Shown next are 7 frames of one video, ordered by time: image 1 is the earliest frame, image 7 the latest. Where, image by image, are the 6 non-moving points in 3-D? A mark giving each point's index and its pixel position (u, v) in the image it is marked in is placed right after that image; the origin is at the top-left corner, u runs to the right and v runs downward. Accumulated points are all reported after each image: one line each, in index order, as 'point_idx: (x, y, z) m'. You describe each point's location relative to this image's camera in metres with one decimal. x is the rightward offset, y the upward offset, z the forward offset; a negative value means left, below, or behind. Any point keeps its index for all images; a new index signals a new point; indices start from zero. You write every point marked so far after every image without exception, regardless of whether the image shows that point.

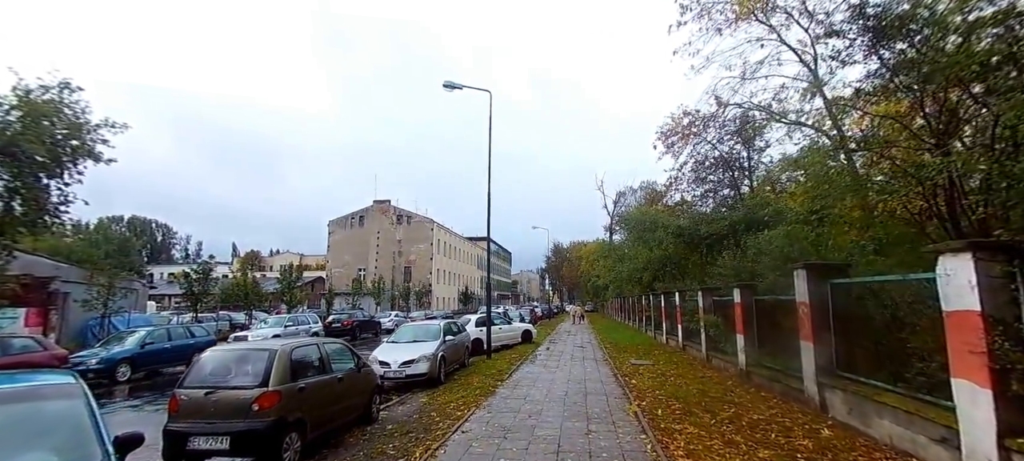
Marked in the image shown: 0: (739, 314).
0: (+5.4, -2.0, +9.9) m
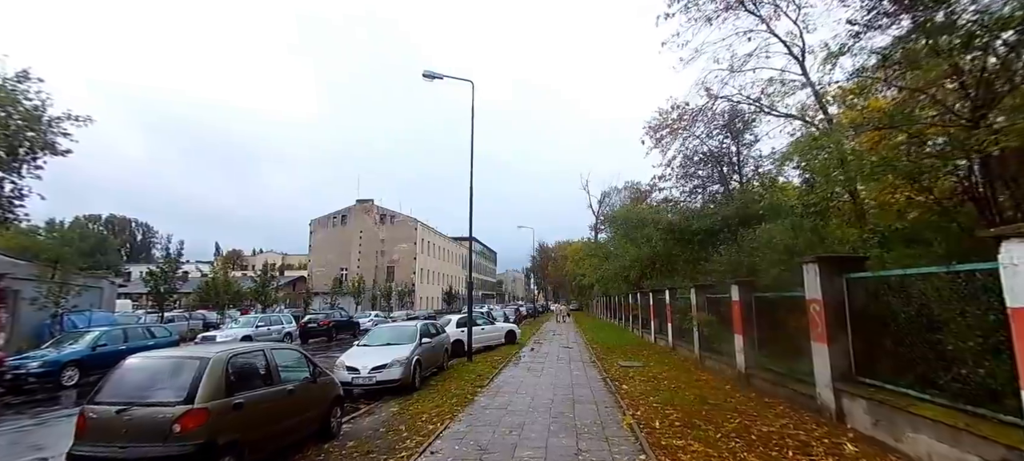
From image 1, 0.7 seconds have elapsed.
0: (+5.0, -1.8, +9.2) m
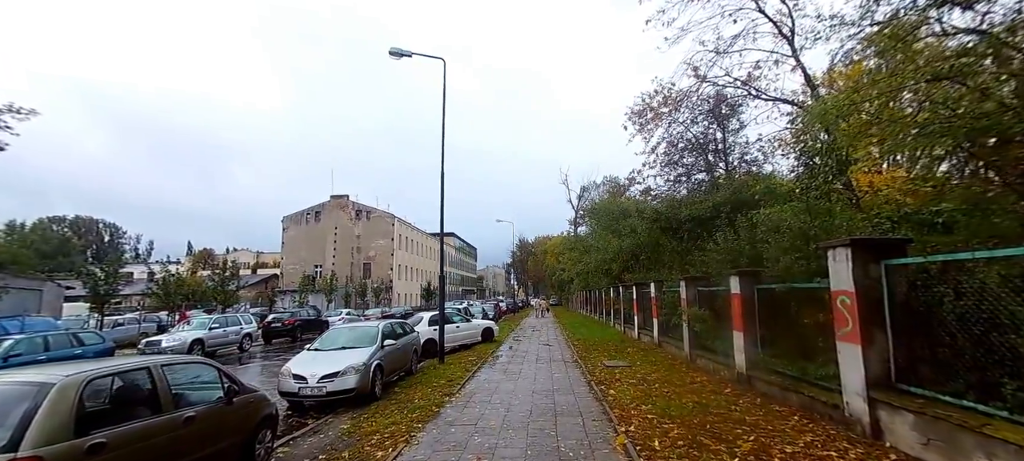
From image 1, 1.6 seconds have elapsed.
0: (+4.4, -1.5, +8.3) m
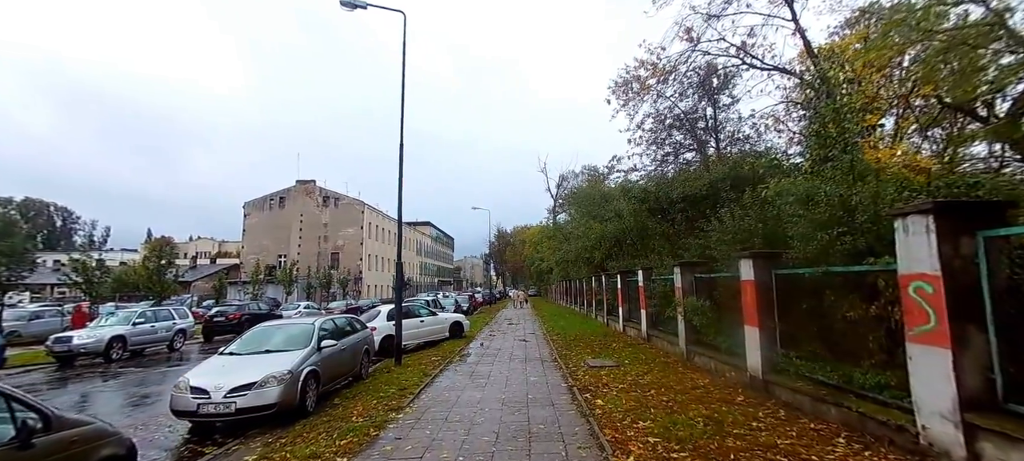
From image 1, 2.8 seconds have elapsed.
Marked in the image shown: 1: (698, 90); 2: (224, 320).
0: (+3.9, -1.1, +6.9) m
1: (+6.5, +5.0, +14.8) m
2: (-13.8, -4.4, +20.0) m
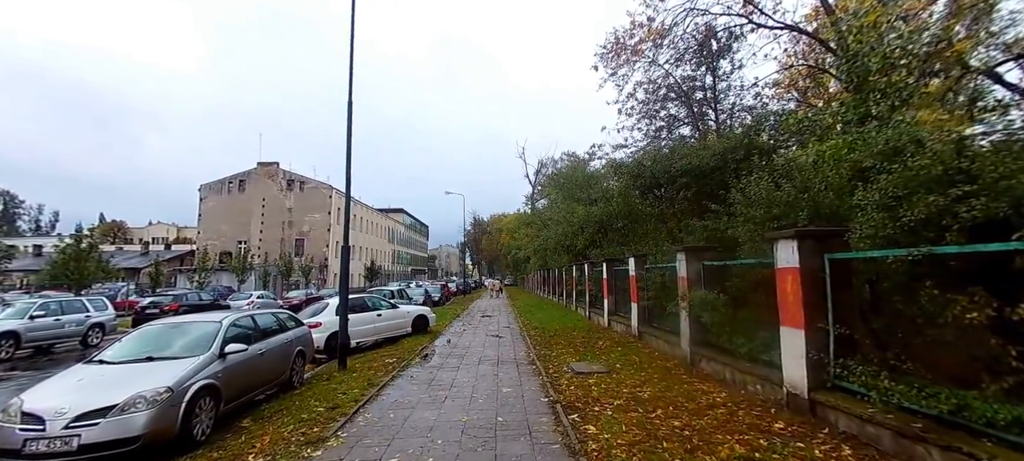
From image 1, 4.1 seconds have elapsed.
0: (+3.4, -0.7, +5.3) m
1: (+5.7, +5.5, +13.1) m
2: (-14.9, -3.5, +17.6) m
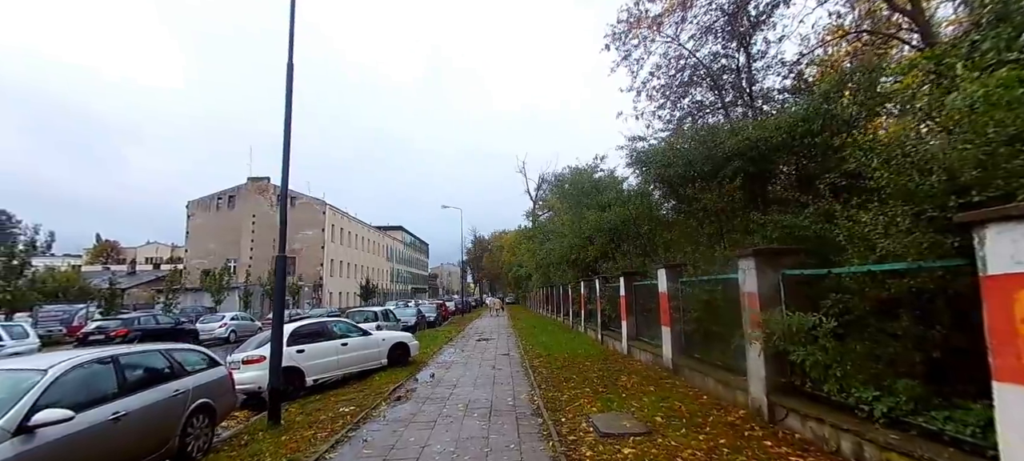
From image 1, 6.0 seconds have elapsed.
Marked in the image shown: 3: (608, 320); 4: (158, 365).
0: (+3.3, -0.6, +2.9) m
1: (+5.7, +5.3, +11.0) m
2: (-14.9, -4.0, +15.3) m
3: (+3.2, -3.0, +14.0) m
4: (-4.5, -1.8, +5.4) m
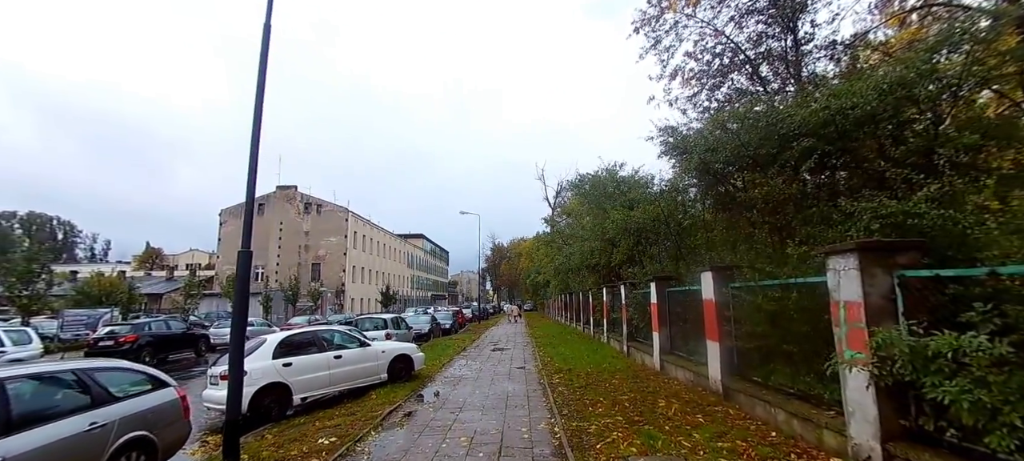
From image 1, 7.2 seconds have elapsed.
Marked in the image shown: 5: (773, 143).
0: (+3.3, -0.4, +1.4) m
1: (+6.1, +5.4, +9.5) m
2: (-14.2, -4.1, +14.7) m
3: (+3.8, -3.0, +12.5) m
4: (-4.4, -1.6, +4.3) m
5: (+4.4, +1.5, +6.9) m
